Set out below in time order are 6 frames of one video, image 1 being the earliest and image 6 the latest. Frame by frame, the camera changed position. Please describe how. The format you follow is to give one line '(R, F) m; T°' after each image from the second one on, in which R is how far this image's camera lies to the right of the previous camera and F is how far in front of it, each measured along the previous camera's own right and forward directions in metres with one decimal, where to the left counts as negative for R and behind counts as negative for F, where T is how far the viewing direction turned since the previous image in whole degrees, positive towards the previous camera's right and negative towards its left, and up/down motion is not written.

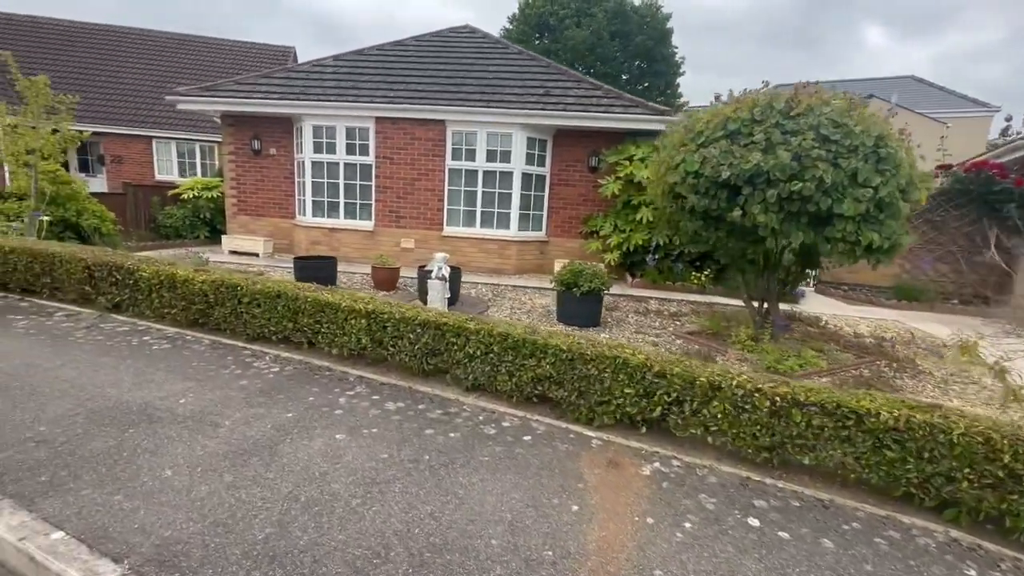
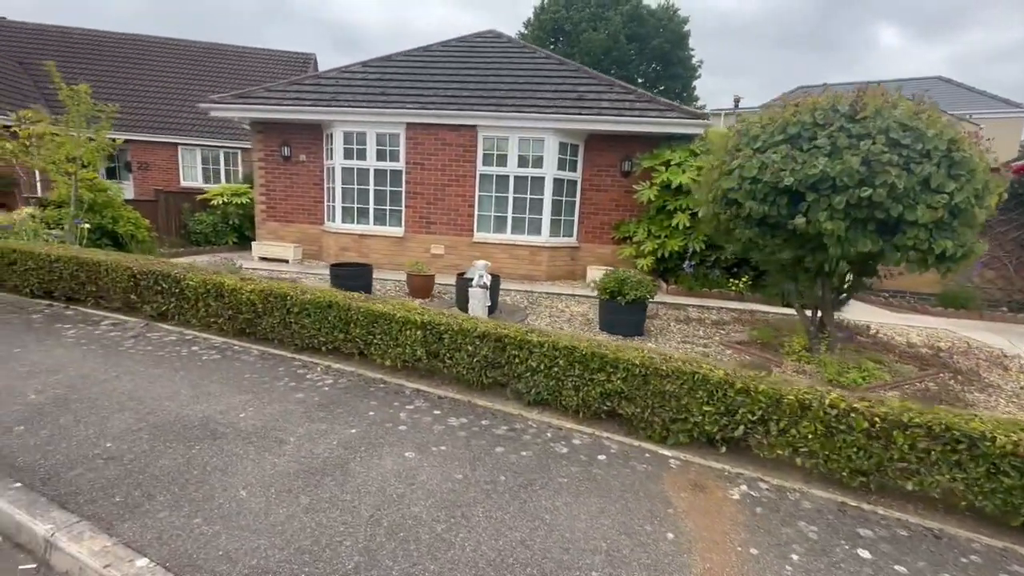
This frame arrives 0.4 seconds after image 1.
(-0.4, +0.1) m; -1°
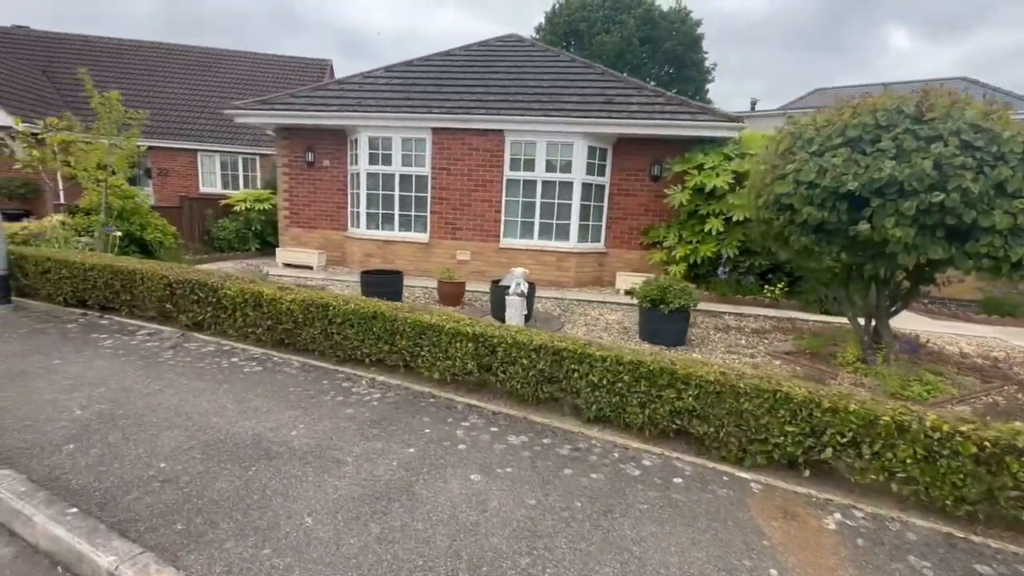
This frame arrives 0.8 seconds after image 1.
(-0.4, +0.2) m; -1°
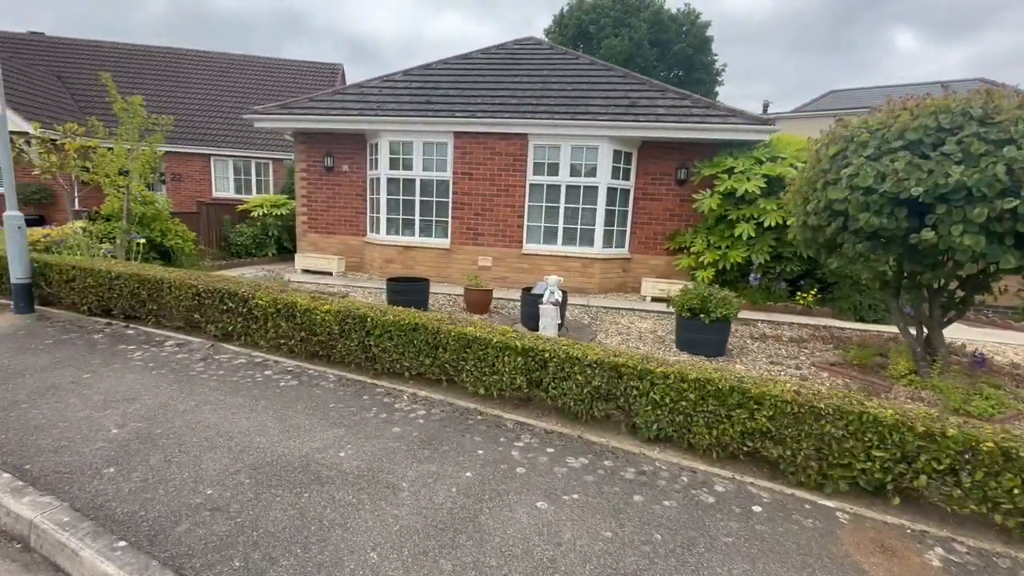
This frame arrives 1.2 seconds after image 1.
(-0.4, +0.2) m; -1°
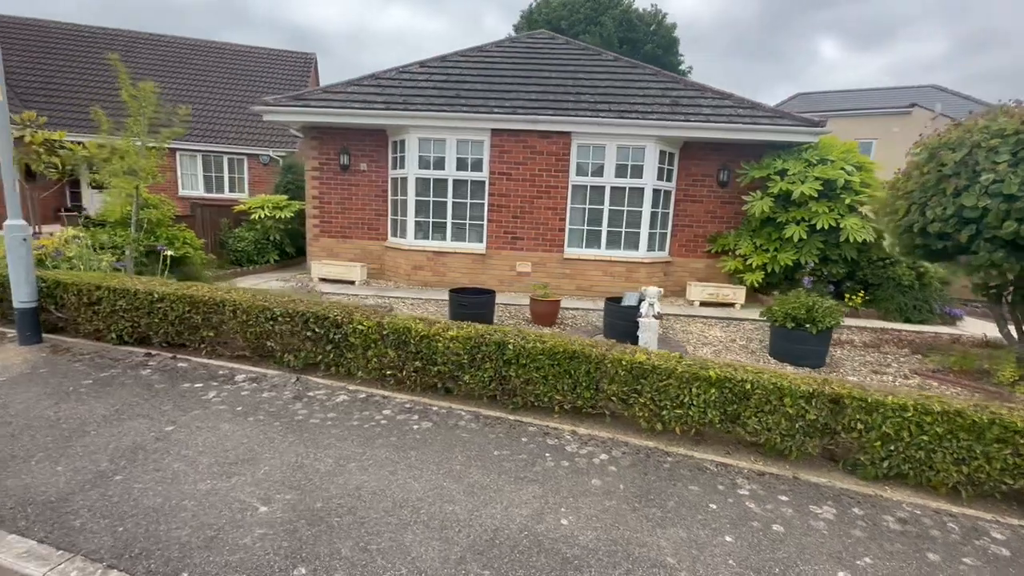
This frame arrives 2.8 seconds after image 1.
(-1.7, +0.6) m; +6°
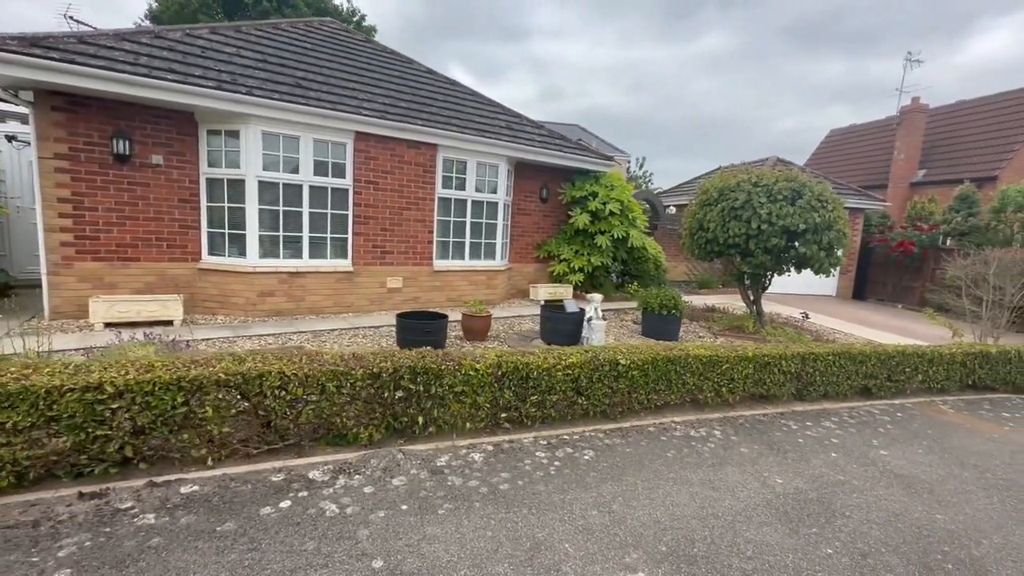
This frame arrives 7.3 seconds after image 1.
(-3.3, +1.1) m; +38°
